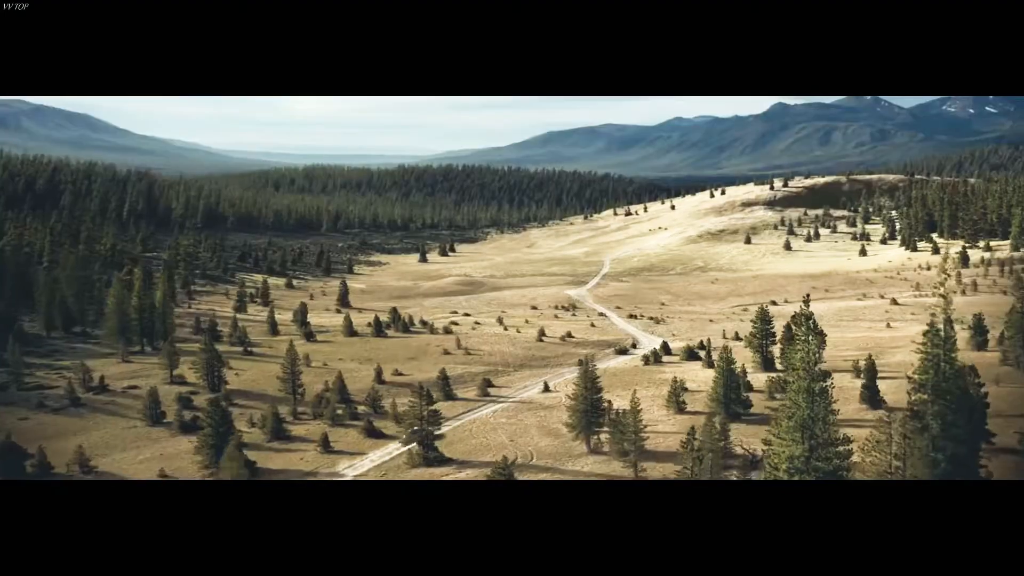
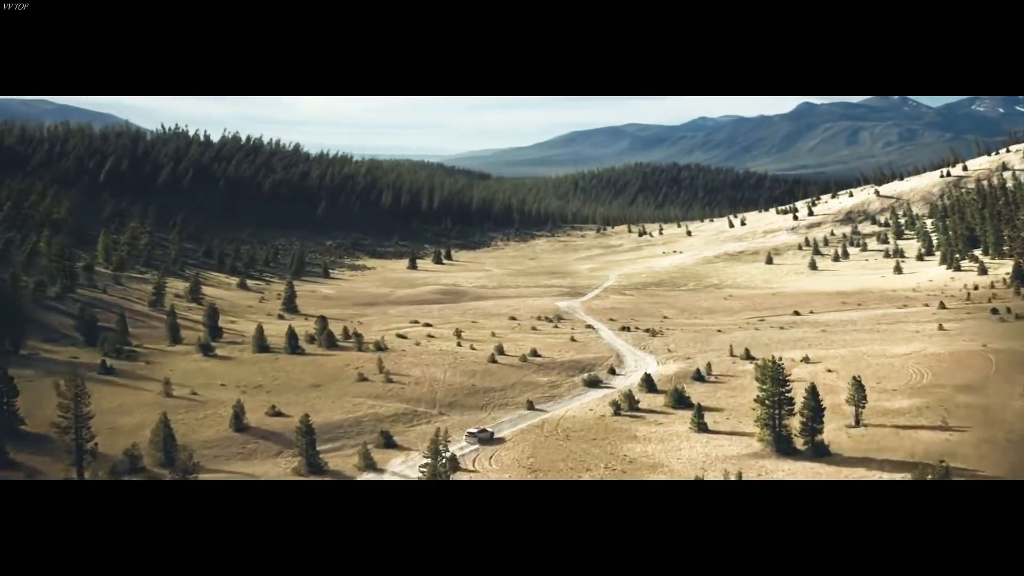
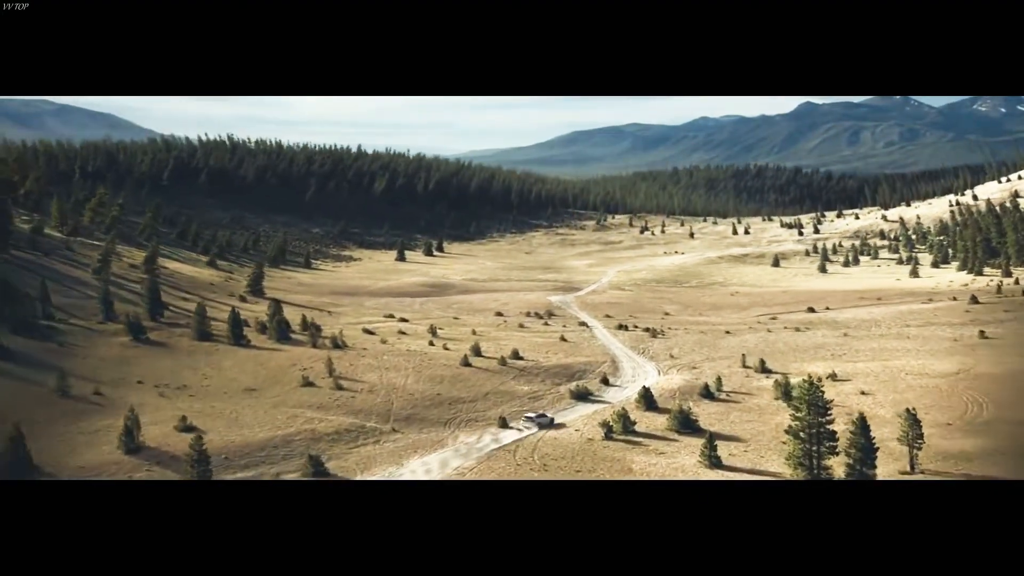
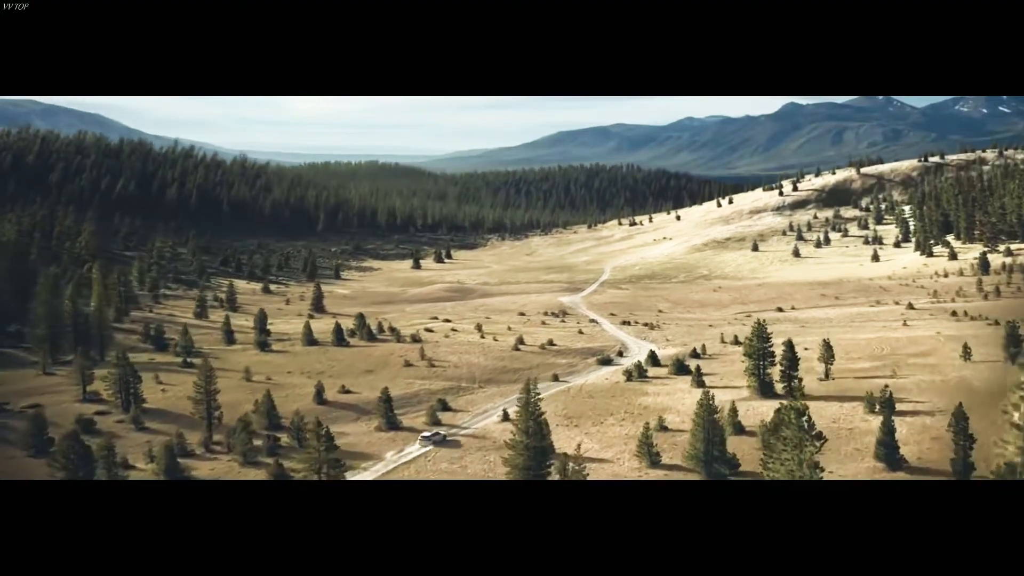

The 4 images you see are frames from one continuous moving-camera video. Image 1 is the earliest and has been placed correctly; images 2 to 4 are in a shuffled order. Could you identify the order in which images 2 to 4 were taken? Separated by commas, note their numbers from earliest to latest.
4, 2, 3
